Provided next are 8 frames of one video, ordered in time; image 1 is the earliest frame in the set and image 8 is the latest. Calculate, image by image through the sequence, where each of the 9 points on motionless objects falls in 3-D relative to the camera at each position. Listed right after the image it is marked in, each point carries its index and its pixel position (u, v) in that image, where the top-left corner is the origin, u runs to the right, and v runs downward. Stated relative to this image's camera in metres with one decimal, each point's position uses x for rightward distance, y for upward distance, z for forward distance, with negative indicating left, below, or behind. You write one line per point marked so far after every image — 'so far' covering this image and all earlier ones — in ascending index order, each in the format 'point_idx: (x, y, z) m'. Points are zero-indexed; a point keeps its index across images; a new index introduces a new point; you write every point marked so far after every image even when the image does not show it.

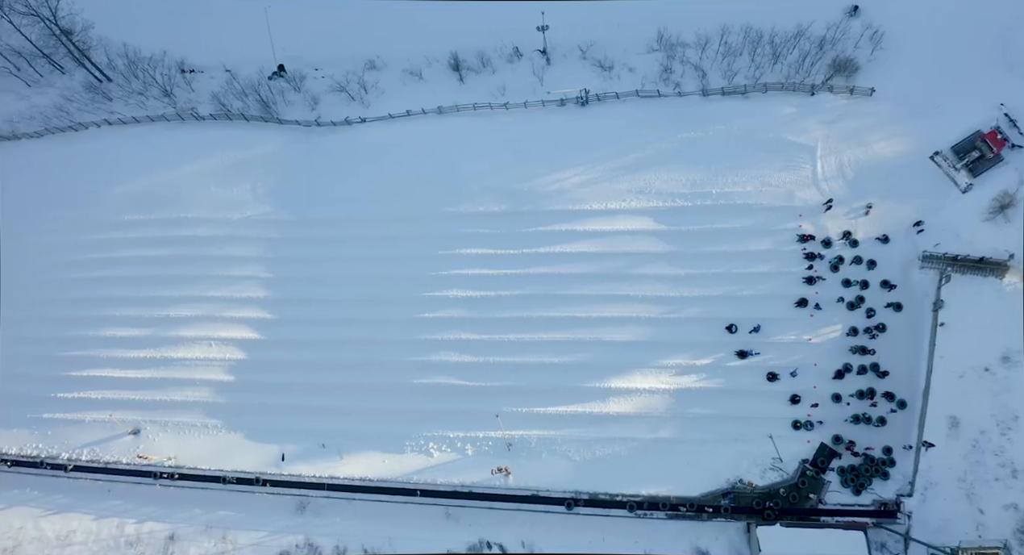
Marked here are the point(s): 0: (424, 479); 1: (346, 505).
0: (-3.5, -8.1, +17.9) m
1: (-6.7, -9.2, +18.2) m
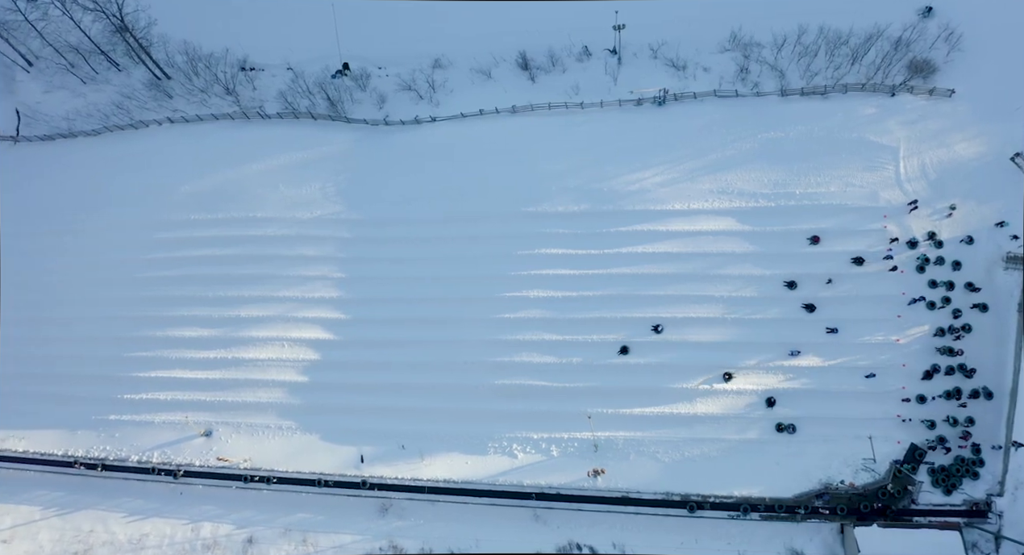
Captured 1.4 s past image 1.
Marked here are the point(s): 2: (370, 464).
0: (-0.1, -8.1, +17.8) m
1: (-3.3, -9.2, +18.1) m
2: (-5.9, -7.8, +18.8) m
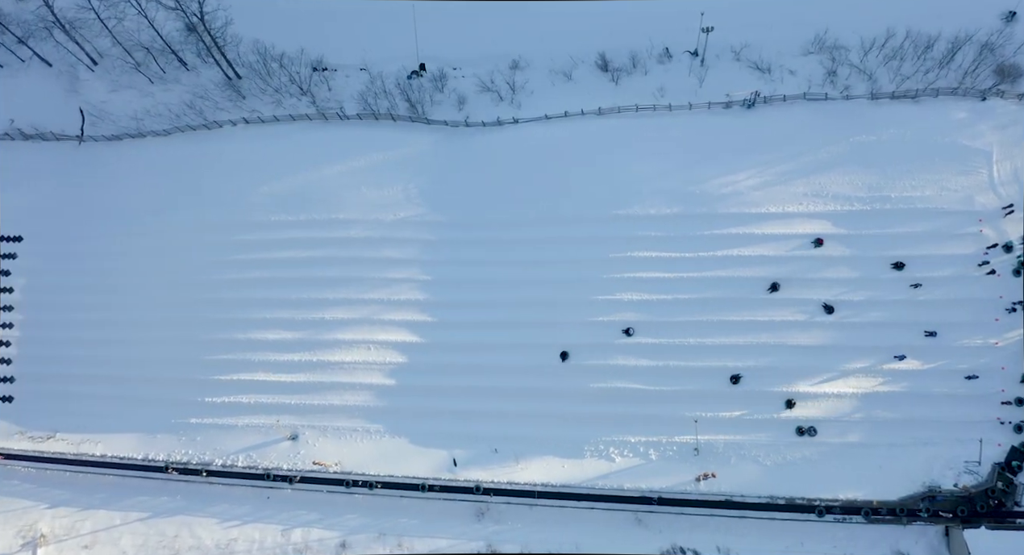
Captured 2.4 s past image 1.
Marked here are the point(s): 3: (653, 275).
0: (+3.8, -8.2, +17.8) m
1: (+0.6, -9.3, +18.0) m
2: (-2.0, -7.9, +18.7) m
3: (+6.0, +0.1, +19.0) m
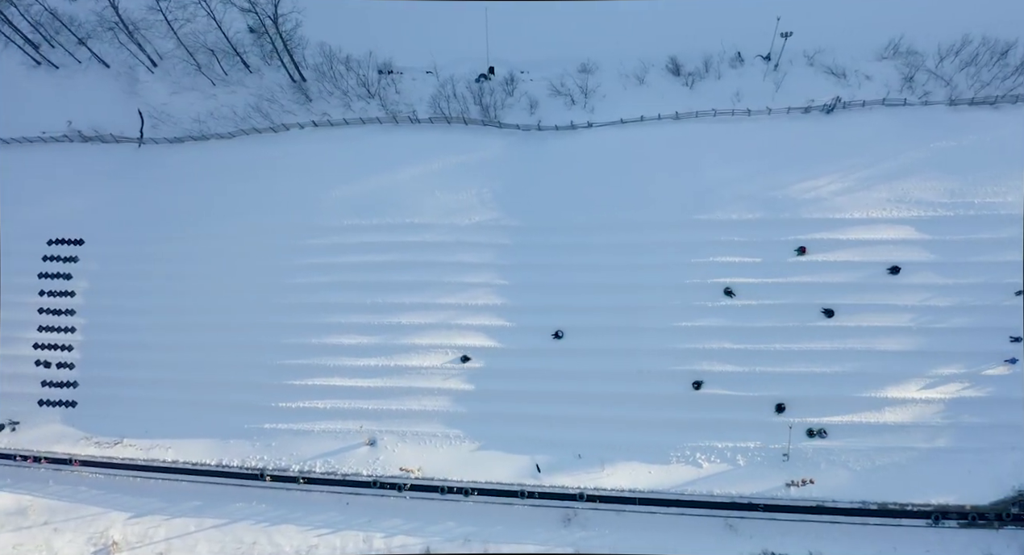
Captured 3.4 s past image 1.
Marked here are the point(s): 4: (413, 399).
0: (+7.3, -8.4, +17.8) m
1: (+4.1, -9.5, +18.0) m
2: (+1.5, -8.1, +18.6) m
3: (+9.5, -0.1, +19.0) m
4: (-4.4, -5.4, +19.9) m
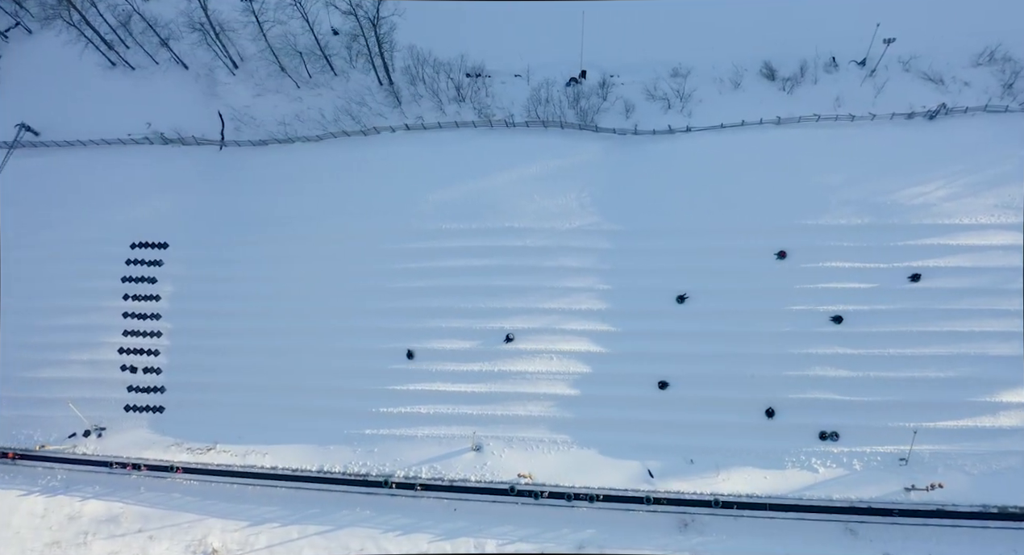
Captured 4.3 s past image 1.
0: (+12.0, -8.6, +17.8) m
1: (+8.8, -9.8, +18.0) m
2: (+6.1, -8.3, +18.6) m
3: (+14.1, -0.3, +19.1) m
4: (+0.3, -5.6, +19.9) m
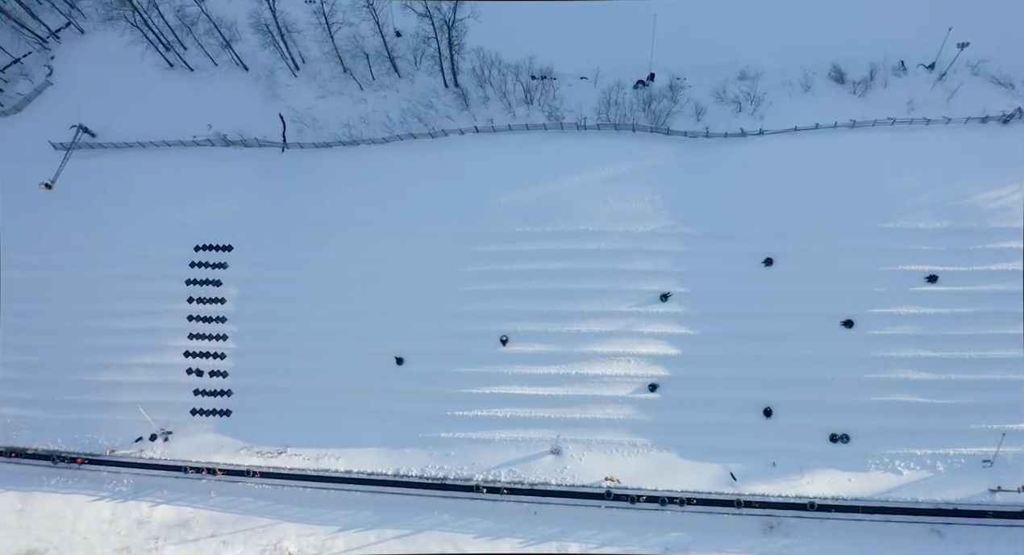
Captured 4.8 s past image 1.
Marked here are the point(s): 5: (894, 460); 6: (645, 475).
0: (+15.4, -8.7, +17.9) m
1: (+12.2, -9.9, +18.1) m
2: (+9.6, -8.5, +18.7) m
3: (+17.6, -0.5, +19.2) m
4: (+3.7, -5.7, +19.9) m
5: (+15.5, -7.4, +18.3) m
6: (+5.6, -8.4, +19.1) m
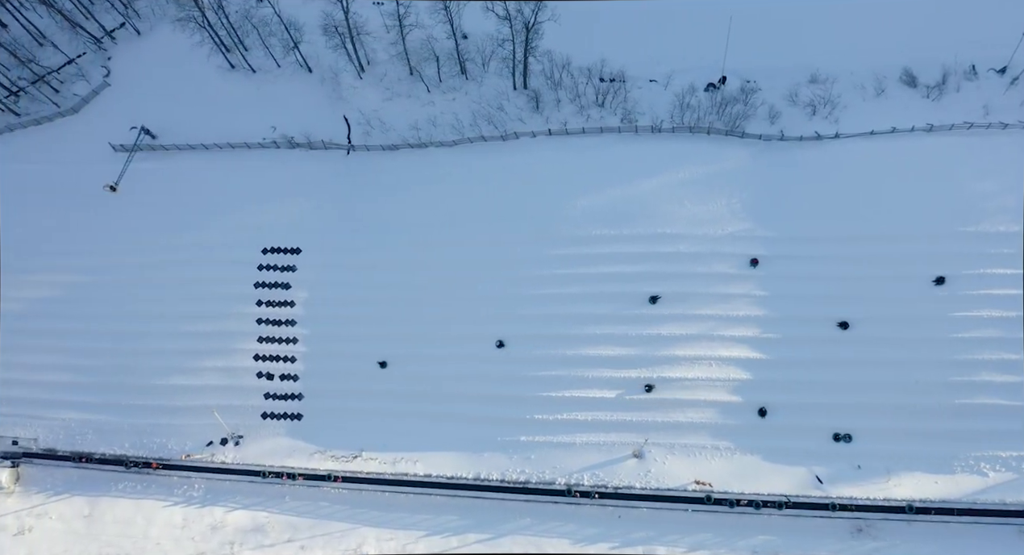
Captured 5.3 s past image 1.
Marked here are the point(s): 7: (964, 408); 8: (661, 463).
0: (+19.0, -8.9, +18.0) m
1: (+15.8, -10.0, +18.1) m
2: (+13.2, -8.6, +18.7) m
3: (+21.2, -0.6, +19.3) m
4: (+7.3, -5.9, +19.9) m
5: (+19.1, -7.5, +18.4) m
6: (+9.2, -8.5, +19.1) m
7: (+18.8, -5.4, +18.8) m
8: (+6.4, -8.0, +19.5) m
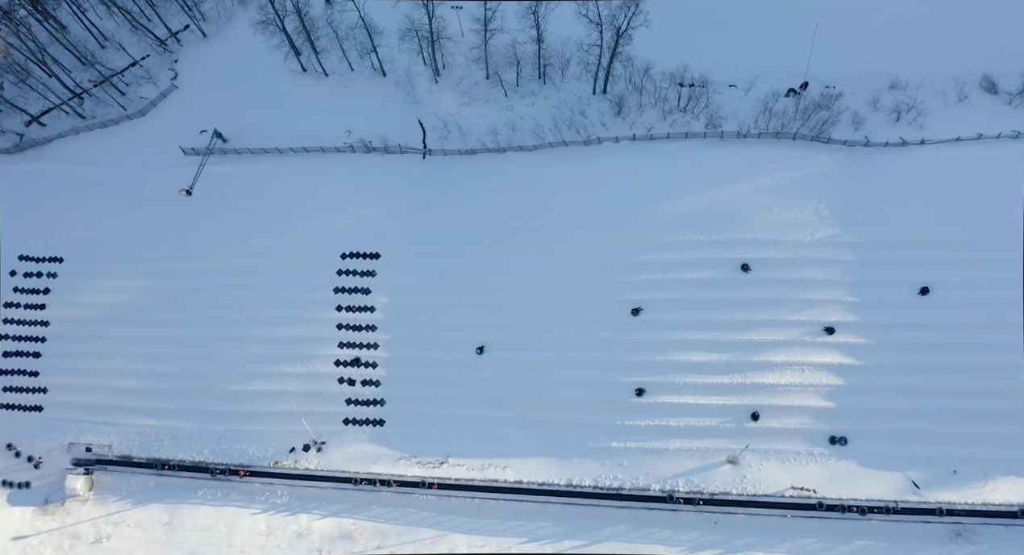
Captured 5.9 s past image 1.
0: (+23.2, -9.1, +18.1) m
1: (+20.0, -10.3, +18.2) m
2: (+17.3, -8.8, +18.8) m
3: (+25.3, -0.9, +19.5) m
4: (+11.4, -6.1, +19.9) m
5: (+23.3, -7.8, +18.5) m
6: (+13.3, -8.8, +19.1) m
7: (+22.9, -5.7, +19.0) m
8: (+10.5, -8.2, +19.5) m
